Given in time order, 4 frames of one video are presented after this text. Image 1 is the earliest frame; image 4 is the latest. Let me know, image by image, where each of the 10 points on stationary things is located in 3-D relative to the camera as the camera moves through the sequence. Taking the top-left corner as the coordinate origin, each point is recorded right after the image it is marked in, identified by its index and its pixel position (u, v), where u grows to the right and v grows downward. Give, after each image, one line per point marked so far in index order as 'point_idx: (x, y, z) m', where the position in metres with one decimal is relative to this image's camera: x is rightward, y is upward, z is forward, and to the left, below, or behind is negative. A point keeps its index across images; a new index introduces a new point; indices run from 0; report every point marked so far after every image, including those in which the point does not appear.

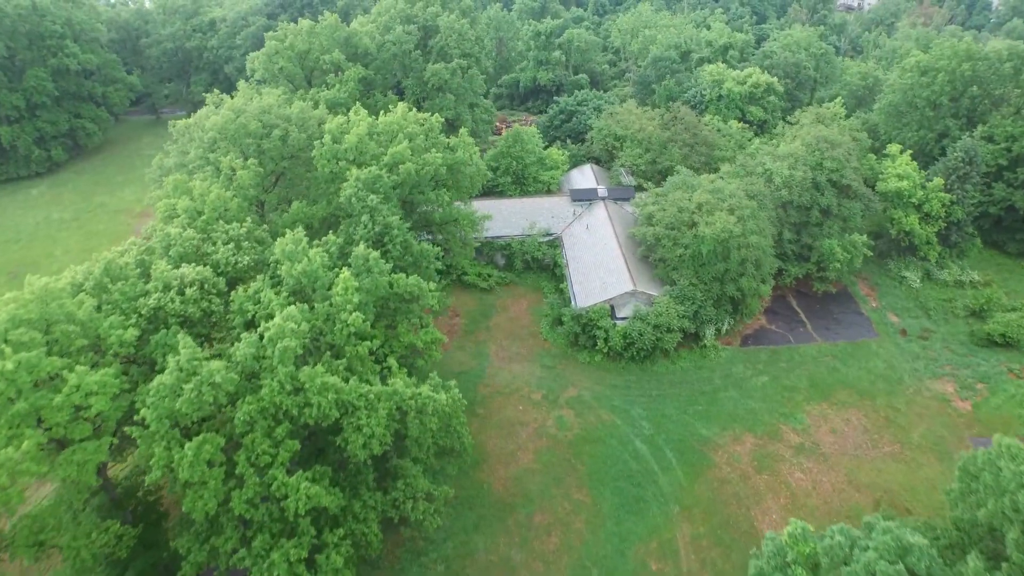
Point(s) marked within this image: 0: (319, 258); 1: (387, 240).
0: (-4.9, +0.7, +16.9) m
1: (-3.7, +1.4, +20.0) m
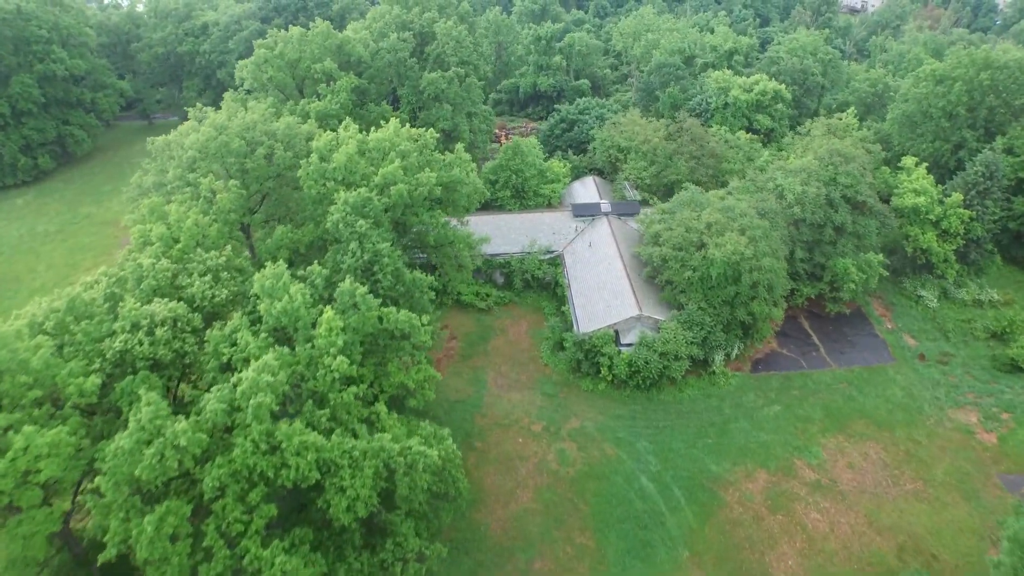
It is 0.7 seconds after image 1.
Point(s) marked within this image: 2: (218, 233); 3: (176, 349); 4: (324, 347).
0: (-4.9, -0.2, +15.6) m
1: (-3.8, +0.5, +18.6) m
2: (-8.4, +1.6, +19.0) m
3: (-7.7, -1.4, +15.3) m
4: (-4.2, -1.3, +14.9) m
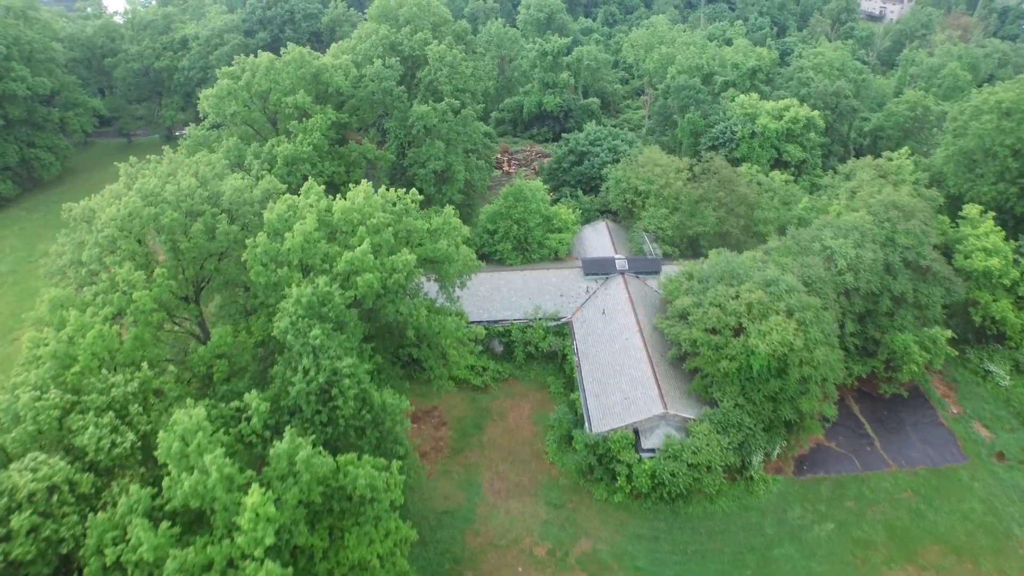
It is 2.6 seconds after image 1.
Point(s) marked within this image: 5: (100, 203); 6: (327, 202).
0: (-5.0, -2.9, +11.4) m
1: (-3.8, -2.3, +14.5) m
2: (-8.4, -1.2, +14.8) m
3: (-7.8, -4.1, +11.1) m
4: (-4.3, -4.1, +10.7) m
5: (-11.1, +2.3, +18.1) m
6: (-5.0, +2.3, +18.0) m
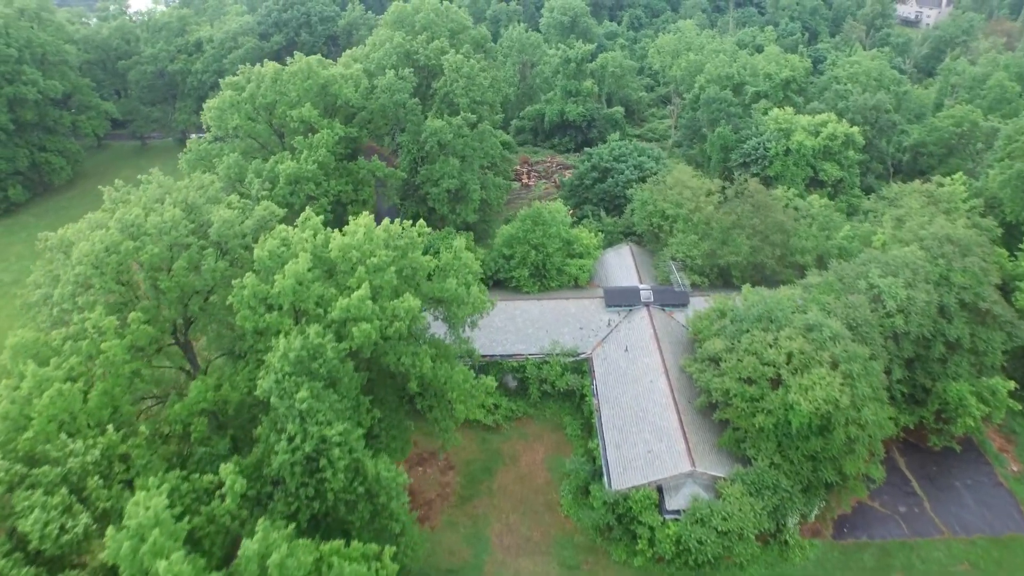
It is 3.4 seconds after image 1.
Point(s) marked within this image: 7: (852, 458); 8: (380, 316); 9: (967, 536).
0: (-4.9, -4.0, +9.8) m
1: (-3.6, -3.3, +12.8) m
2: (-8.2, -2.2, +13.3) m
3: (-7.7, -5.2, +9.6) m
4: (-4.2, -5.2, +9.0) m
5: (-10.7, +1.3, +16.6) m
6: (-4.6, +1.2, +16.4) m
7: (+9.3, -4.6, +18.3) m
8: (-2.9, -0.6, +15.2) m
9: (+13.5, -7.3, +20.0) m
